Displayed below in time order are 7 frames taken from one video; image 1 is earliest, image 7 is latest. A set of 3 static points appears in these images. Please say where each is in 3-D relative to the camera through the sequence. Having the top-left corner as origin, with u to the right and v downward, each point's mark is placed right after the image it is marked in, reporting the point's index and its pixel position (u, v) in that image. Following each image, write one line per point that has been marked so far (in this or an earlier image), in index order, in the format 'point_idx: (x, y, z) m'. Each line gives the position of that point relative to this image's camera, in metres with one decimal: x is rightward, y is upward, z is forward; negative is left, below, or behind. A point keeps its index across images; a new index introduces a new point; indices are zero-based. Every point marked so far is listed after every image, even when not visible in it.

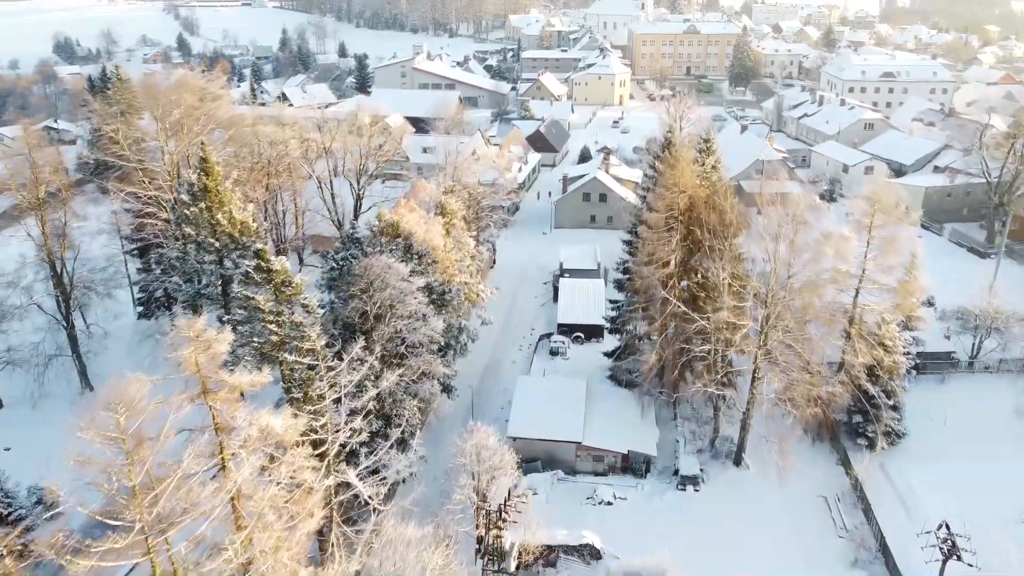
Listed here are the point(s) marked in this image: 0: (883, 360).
0: (+6.3, -1.2, +19.4) m
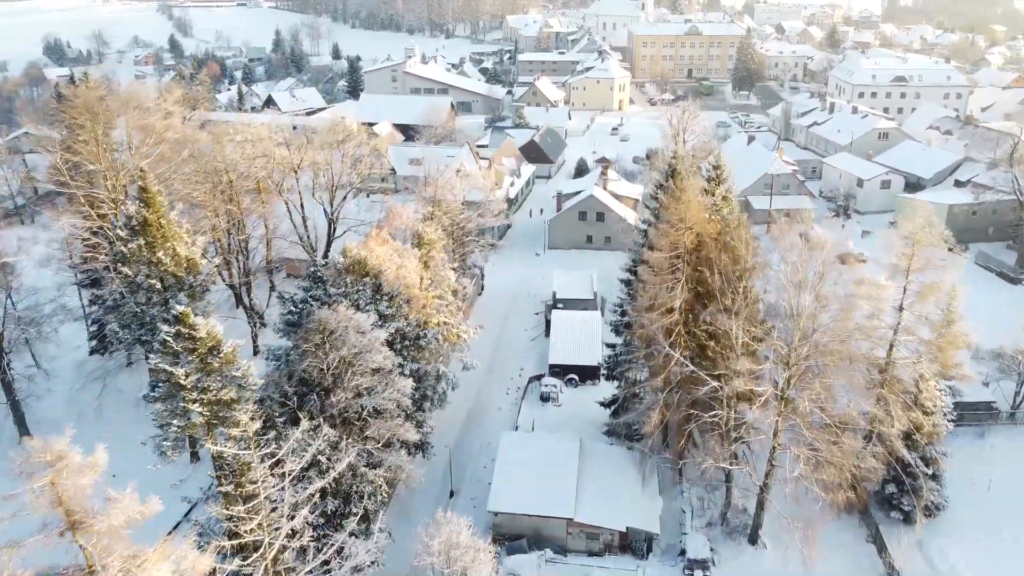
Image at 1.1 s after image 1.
0: (+6.0, -2.0, +16.7) m
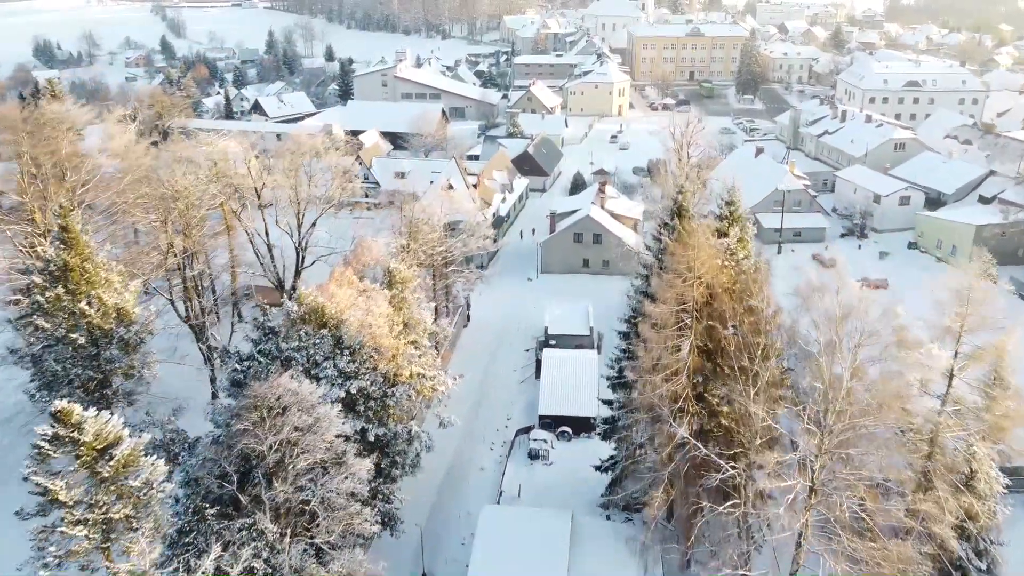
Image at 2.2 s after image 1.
0: (+5.7, -2.8, +14.0) m
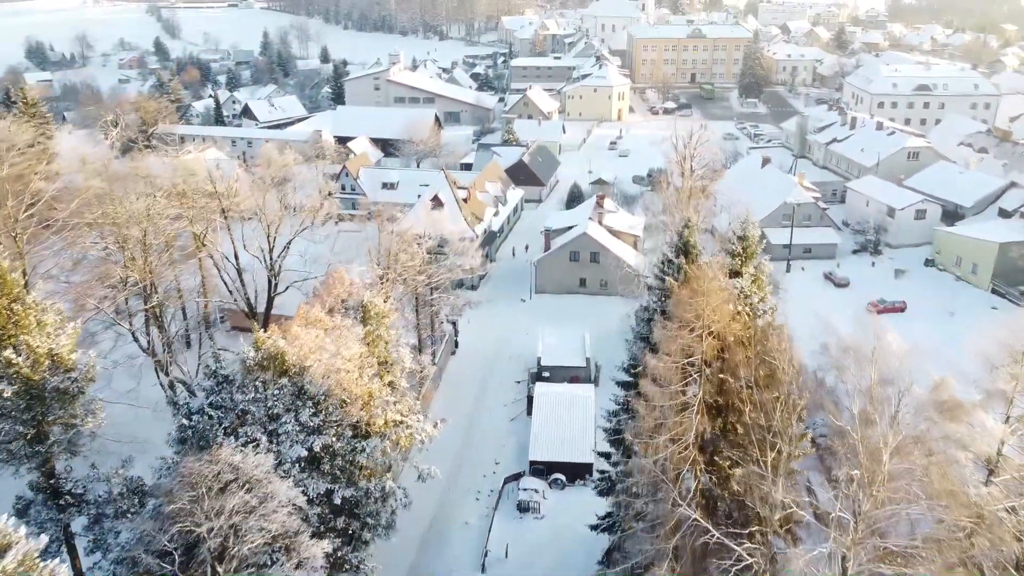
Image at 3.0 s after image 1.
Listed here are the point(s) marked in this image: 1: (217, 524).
0: (+5.5, -3.3, +12.1) m
1: (-3.0, -2.4, +11.6) m
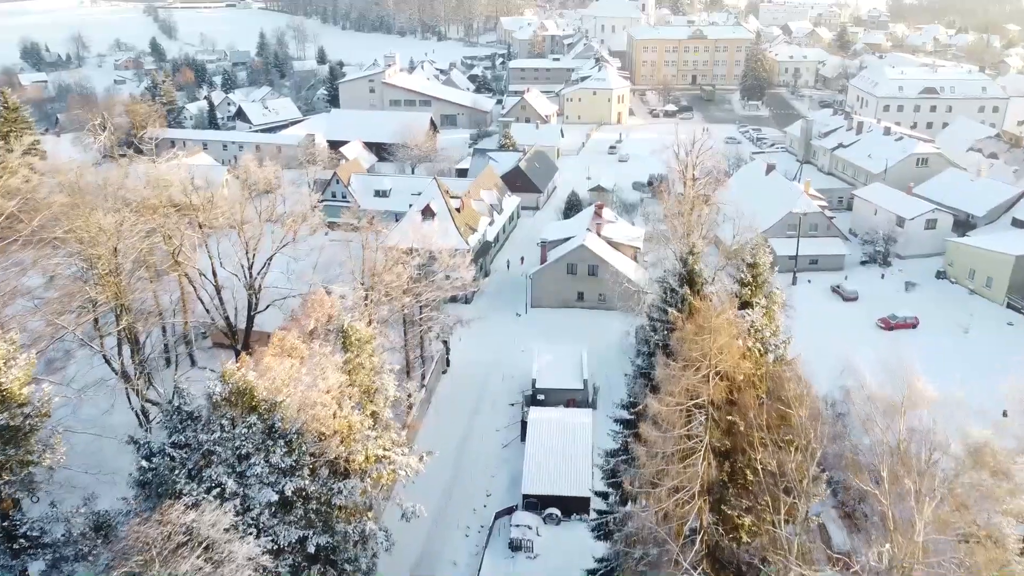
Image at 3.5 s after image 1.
0: (+5.3, -3.7, +10.8) m
1: (-3.2, -2.8, +10.4) m
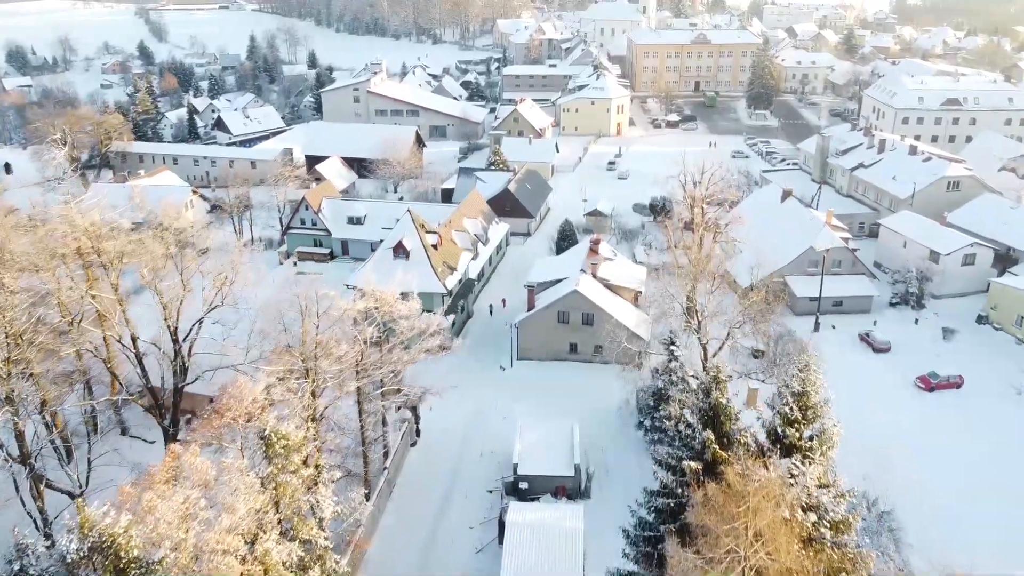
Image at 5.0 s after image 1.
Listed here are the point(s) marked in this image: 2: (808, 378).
0: (+5.0, -4.8, +7.2) m
1: (-3.5, -3.9, +6.8) m
2: (+2.4, -0.9, +9.3) m
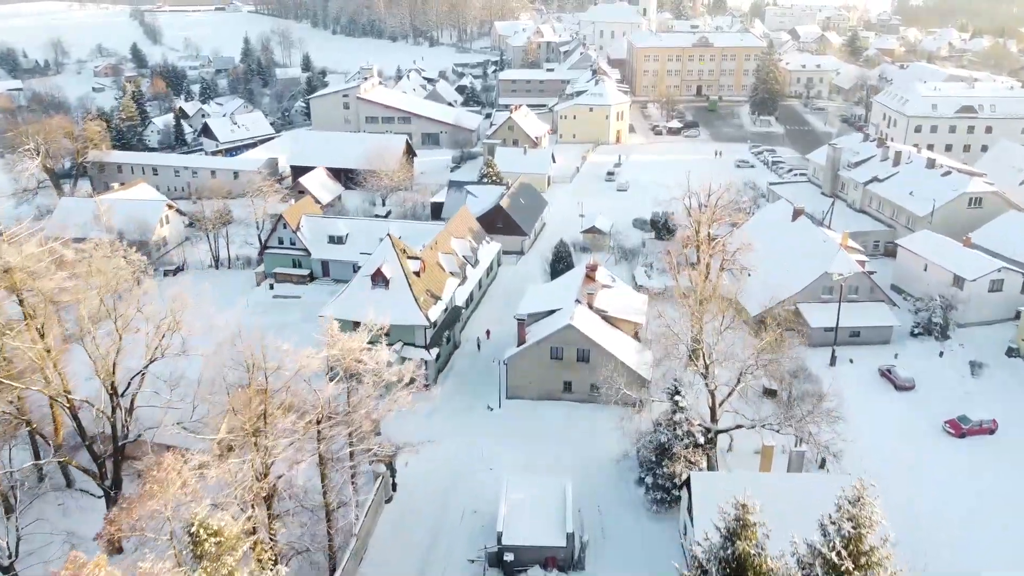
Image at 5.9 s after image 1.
0: (+4.7, -5.4, +5.0) m
1: (-3.8, -4.5, +4.6) m
2: (+2.2, -1.5, +7.1) m
